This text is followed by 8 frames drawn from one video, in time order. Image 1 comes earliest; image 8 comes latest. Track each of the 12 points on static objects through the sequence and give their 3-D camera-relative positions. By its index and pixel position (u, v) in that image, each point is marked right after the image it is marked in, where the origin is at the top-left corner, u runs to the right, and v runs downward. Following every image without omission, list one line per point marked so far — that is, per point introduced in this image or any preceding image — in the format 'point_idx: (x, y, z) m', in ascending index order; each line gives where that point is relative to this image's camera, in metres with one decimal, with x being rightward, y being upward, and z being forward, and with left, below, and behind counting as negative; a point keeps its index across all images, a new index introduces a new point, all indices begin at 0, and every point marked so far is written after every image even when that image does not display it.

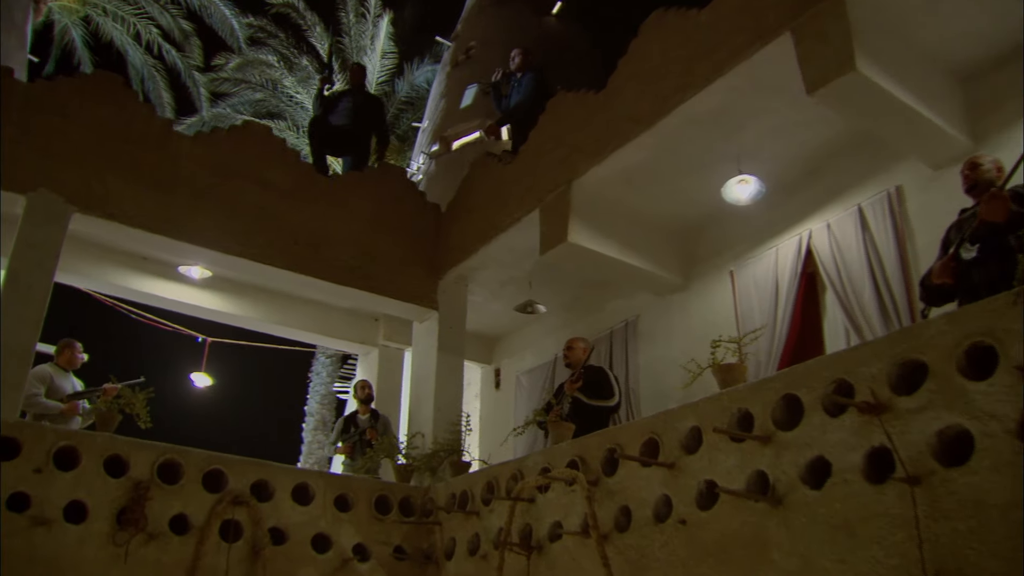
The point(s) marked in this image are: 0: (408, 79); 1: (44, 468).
0: (-1.6, +3.4, +15.4) m
1: (-2.7, -1.1, +5.5) m
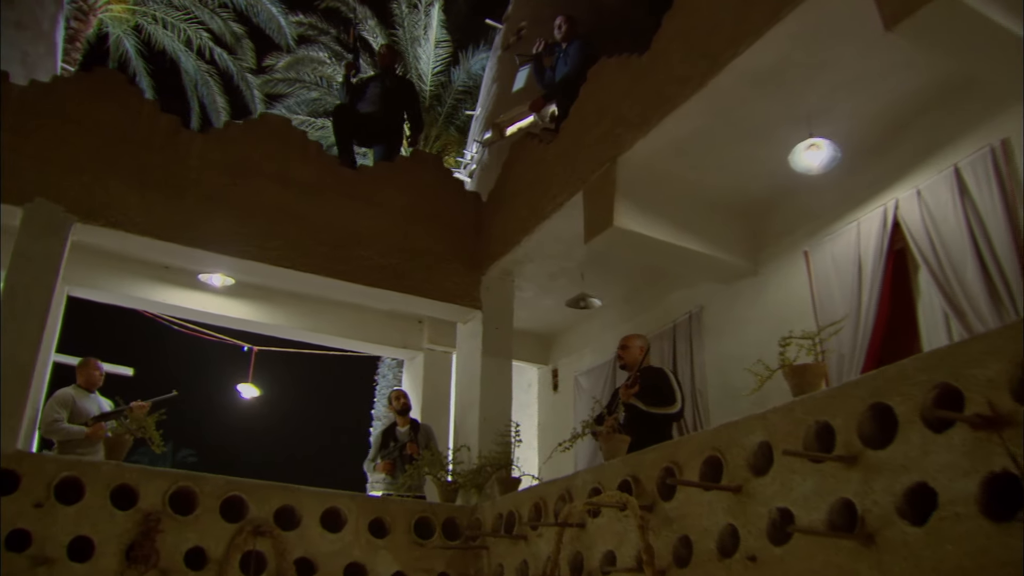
0: (-0.7, +3.4, +14.8) m
1: (-2.5, -1.1, +5.1) m
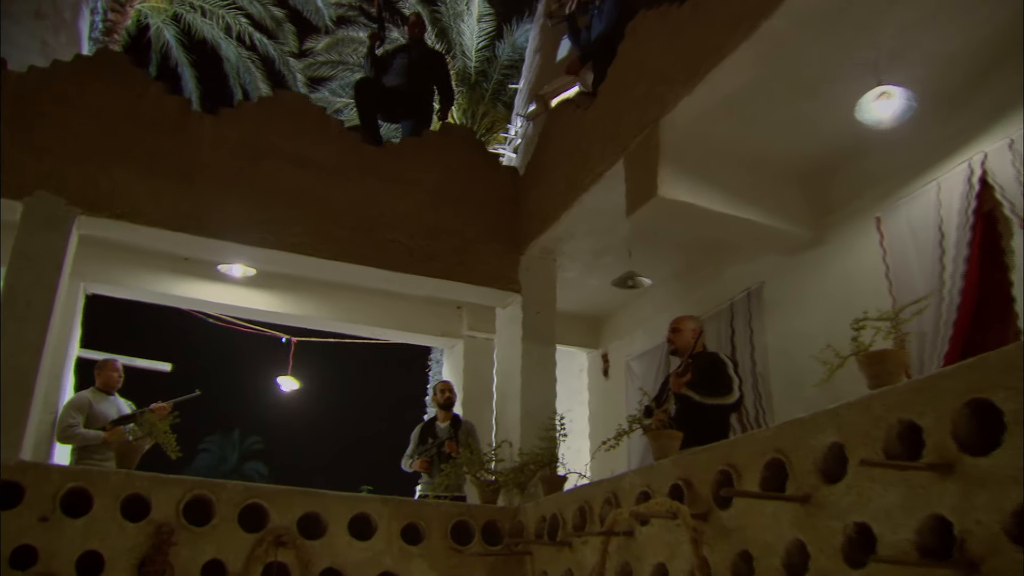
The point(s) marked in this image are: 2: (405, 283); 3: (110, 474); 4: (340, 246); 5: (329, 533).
0: (-0.1, +3.7, +14.2) m
1: (-2.3, -1.1, +4.7) m
2: (-0.7, 0.0, +6.3) m
3: (-2.1, -1.0, +4.9) m
4: (-1.1, +0.3, +6.0) m
5: (-1.0, -1.3, +5.2) m
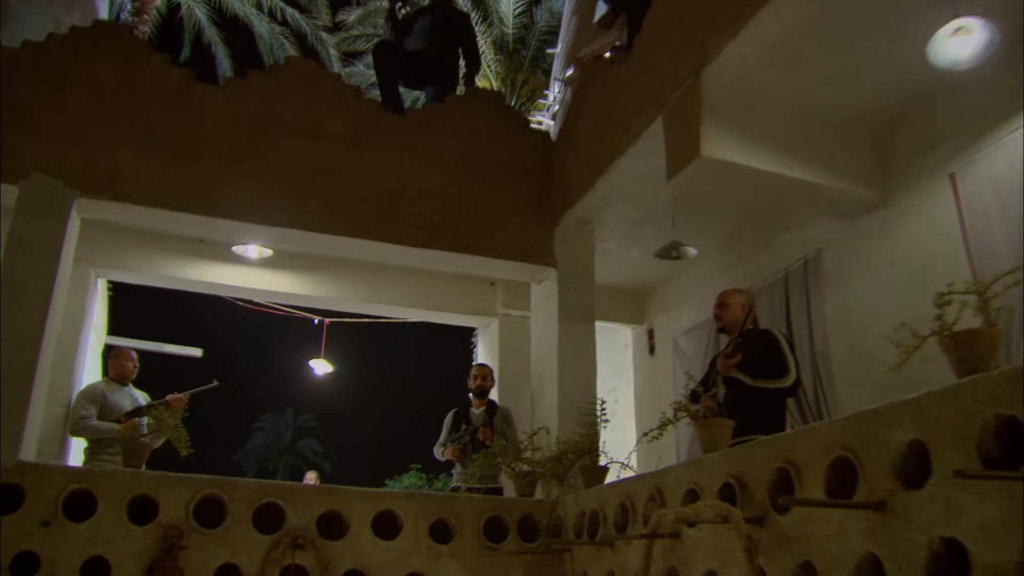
0: (+0.5, +4.1, +13.6) m
1: (-2.1, -1.1, +4.4) m
2: (-0.5, +0.2, +5.8) m
3: (-1.9, -0.9, +4.5) m
4: (-0.9, +0.4, +5.6) m
5: (-0.8, -1.2, +4.8) m
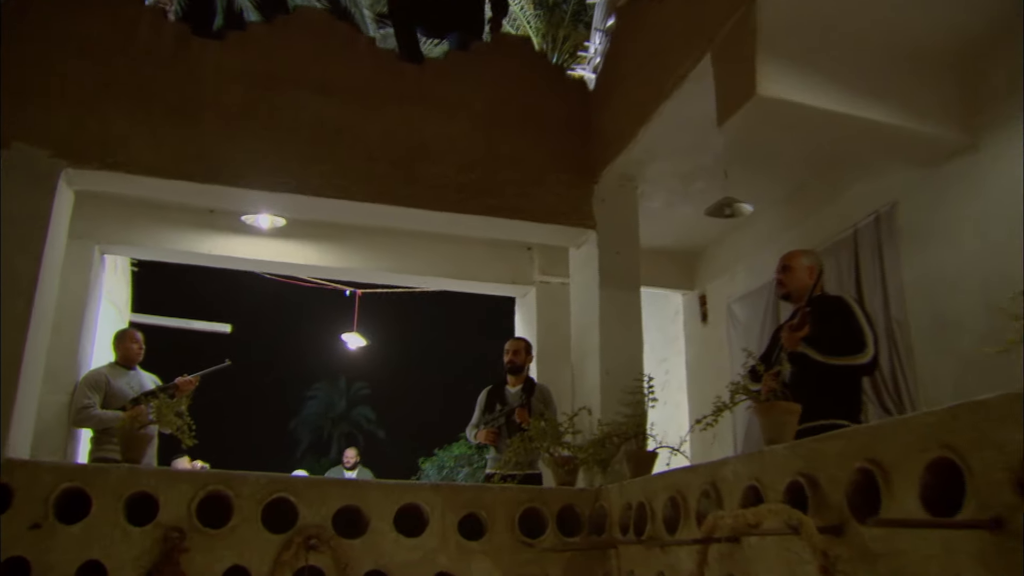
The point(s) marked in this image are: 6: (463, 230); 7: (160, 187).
0: (+1.0, +4.6, +12.9) m
1: (-2.0, -1.0, +4.0) m
2: (-0.3, +0.4, +5.3) m
3: (-1.8, -0.8, +4.1) m
4: (-0.7, +0.6, +5.0) m
5: (-0.6, -1.1, +4.3) m
6: (-0.3, +0.3, +5.4) m
7: (-1.8, +0.5, +4.8) m
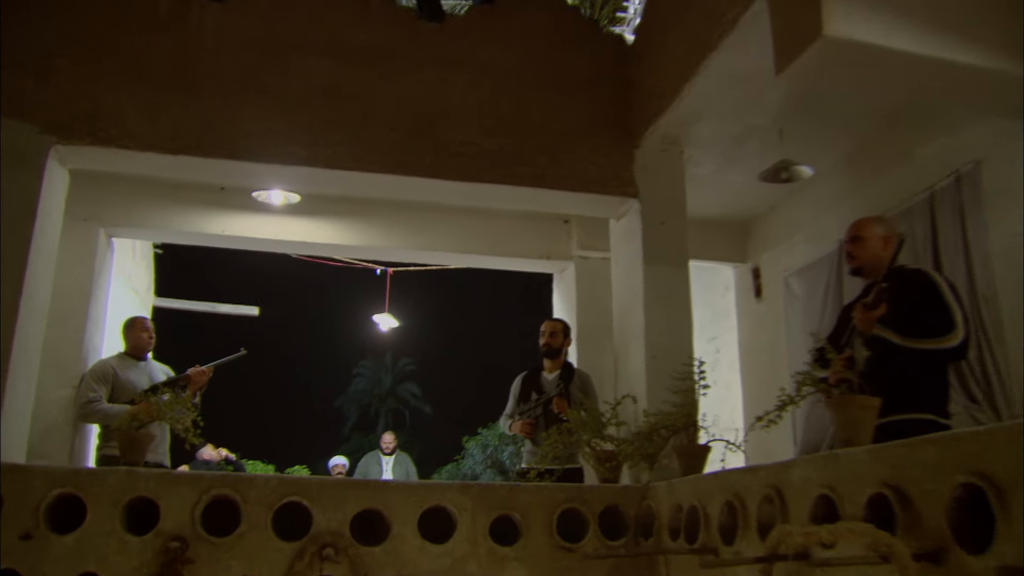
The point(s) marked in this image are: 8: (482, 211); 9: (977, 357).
0: (+1.4, +4.9, +12.2) m
1: (-1.9, -1.0, +3.7) m
2: (-0.1, +0.5, +4.8) m
3: (-1.6, -0.7, +3.8) m
4: (-0.6, +0.7, +4.6) m
5: (-0.5, -1.0, +3.9) m
6: (-0.1, +0.4, +5.0) m
7: (-1.7, +0.6, +4.5) m
8: (-0.2, +0.5, +5.9) m
9: (+2.1, -0.3, +4.3) m
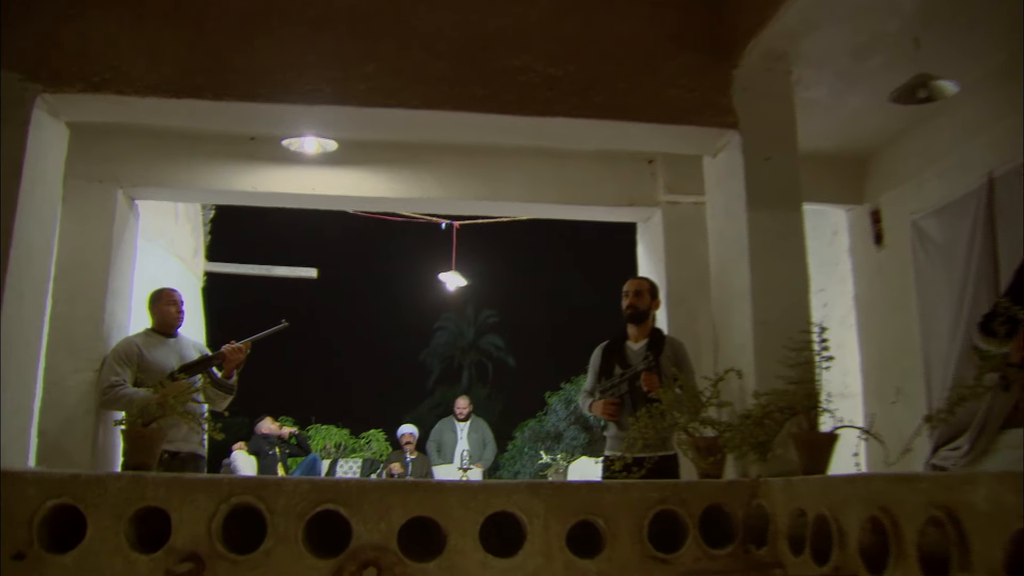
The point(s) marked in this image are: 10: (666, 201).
0: (+2.2, +5.6, +11.0) m
1: (-1.6, -0.9, +3.1) m
2: (+0.2, +0.7, +4.1) m
3: (-1.4, -0.6, +3.2) m
4: (-0.3, +0.8, +3.8) m
5: (-0.2, -0.9, +3.2) m
6: (+0.2, +0.6, +4.2) m
7: (-1.4, +0.7, +3.8) m
8: (+0.2, +0.7, +5.1) m
9: (+2.4, 0.0, +3.4) m
10: (+0.8, +0.5, +5.1) m
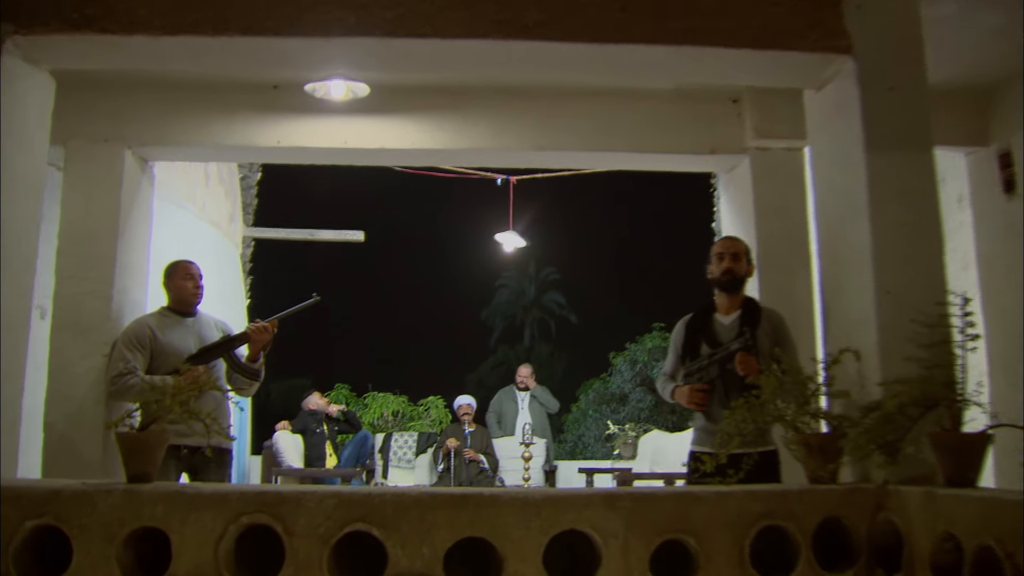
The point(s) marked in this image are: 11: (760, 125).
0: (+2.8, +6.1, +9.9) m
1: (-1.4, -0.8, +2.6) m
2: (+0.4, +0.8, +3.4) m
3: (-1.2, -0.6, +2.7) m
4: (-0.1, +0.9, +3.2) m
5: (0.0, -0.8, +2.6) m
6: (+0.4, +0.8, +3.5) m
7: (-1.2, +0.8, +3.2) m
8: (+0.5, +0.9, +4.4) m
9: (+2.5, +0.1, +2.6) m
10: (+1.1, +0.6, +4.4) m
11: (+1.1, +0.7, +4.4) m
